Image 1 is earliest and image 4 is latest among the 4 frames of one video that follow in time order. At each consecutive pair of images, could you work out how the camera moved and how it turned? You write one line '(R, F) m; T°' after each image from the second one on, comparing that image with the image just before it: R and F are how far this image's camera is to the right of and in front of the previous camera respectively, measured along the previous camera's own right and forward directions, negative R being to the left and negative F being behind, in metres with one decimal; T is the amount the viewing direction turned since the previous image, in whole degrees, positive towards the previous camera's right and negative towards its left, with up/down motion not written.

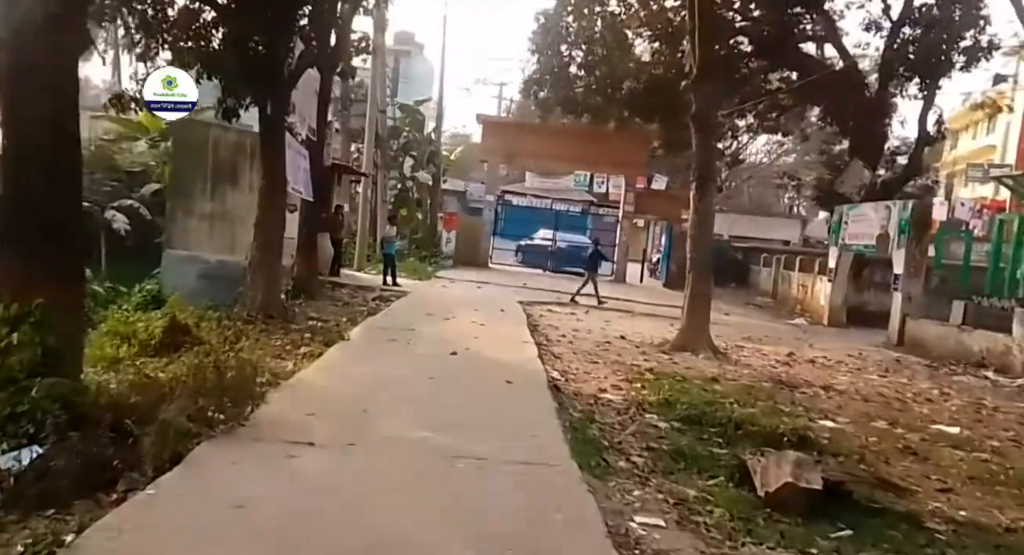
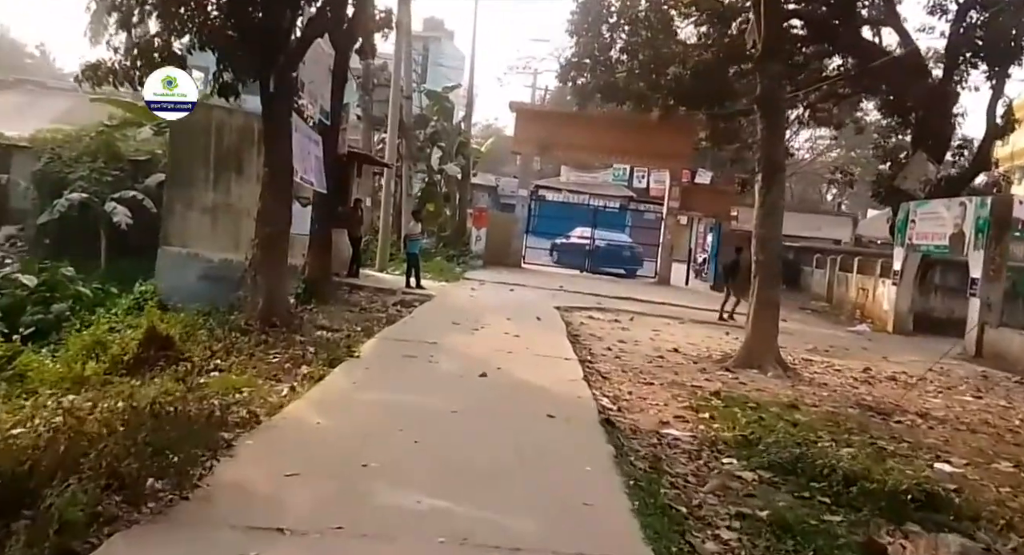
(-0.1, +1.3) m; -2°
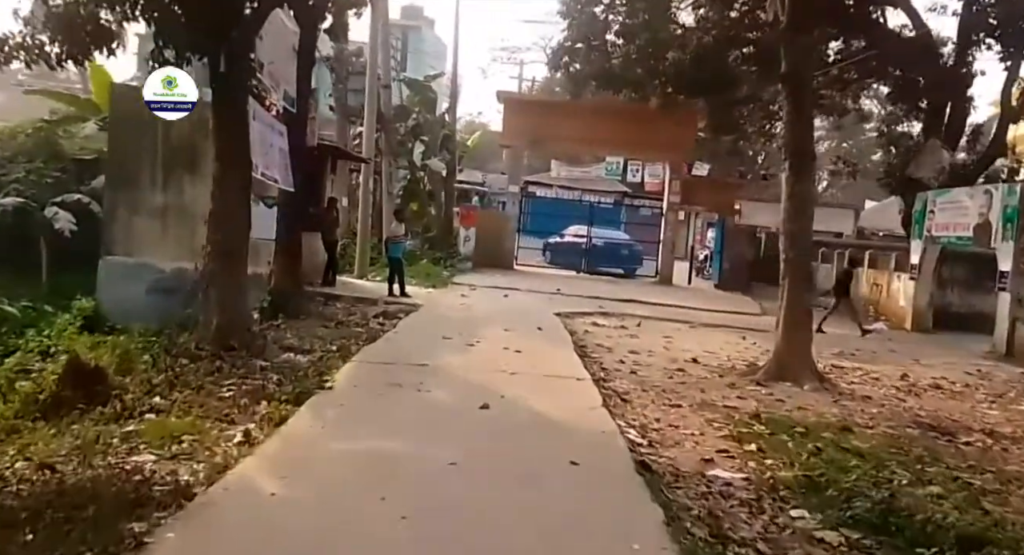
(-0.1, +1.1) m; +1°
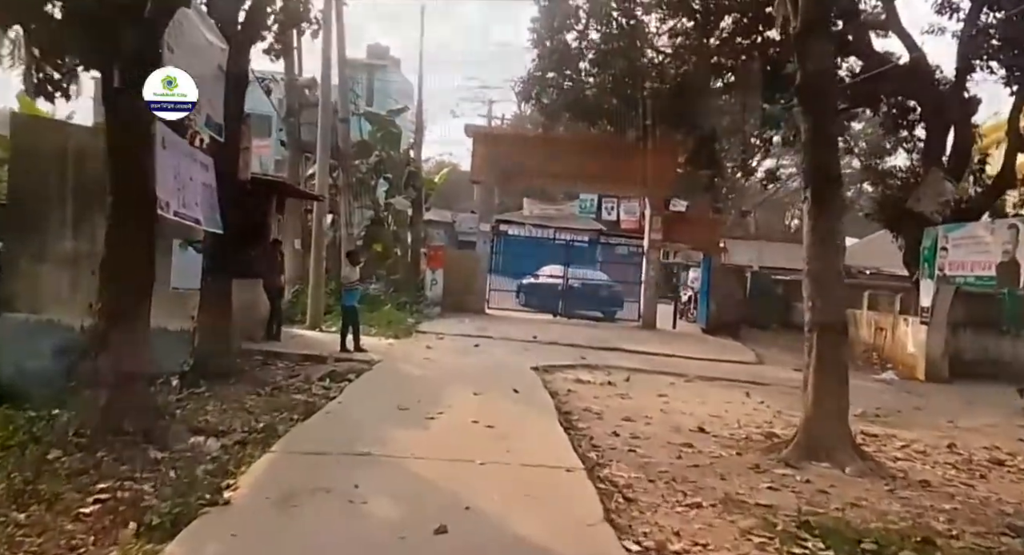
(0.0, +1.6) m; +2°
